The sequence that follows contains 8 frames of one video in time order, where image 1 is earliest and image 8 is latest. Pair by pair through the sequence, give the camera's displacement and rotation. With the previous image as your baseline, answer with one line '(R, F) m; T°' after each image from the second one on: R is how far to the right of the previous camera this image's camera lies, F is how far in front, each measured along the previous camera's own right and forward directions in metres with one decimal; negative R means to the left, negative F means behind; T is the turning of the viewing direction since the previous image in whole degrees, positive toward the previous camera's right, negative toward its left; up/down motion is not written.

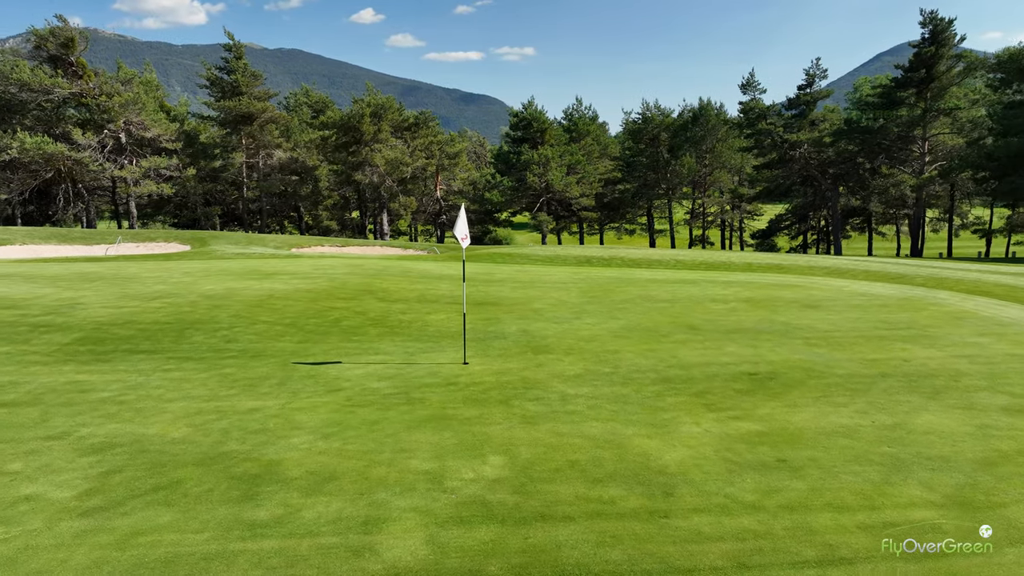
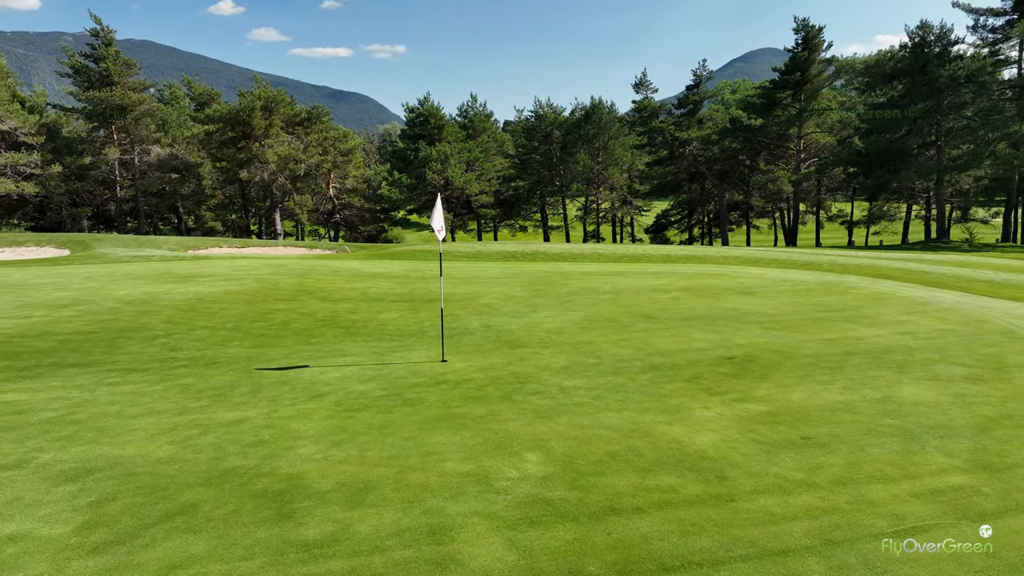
(-1.4, +0.4) m; +9°
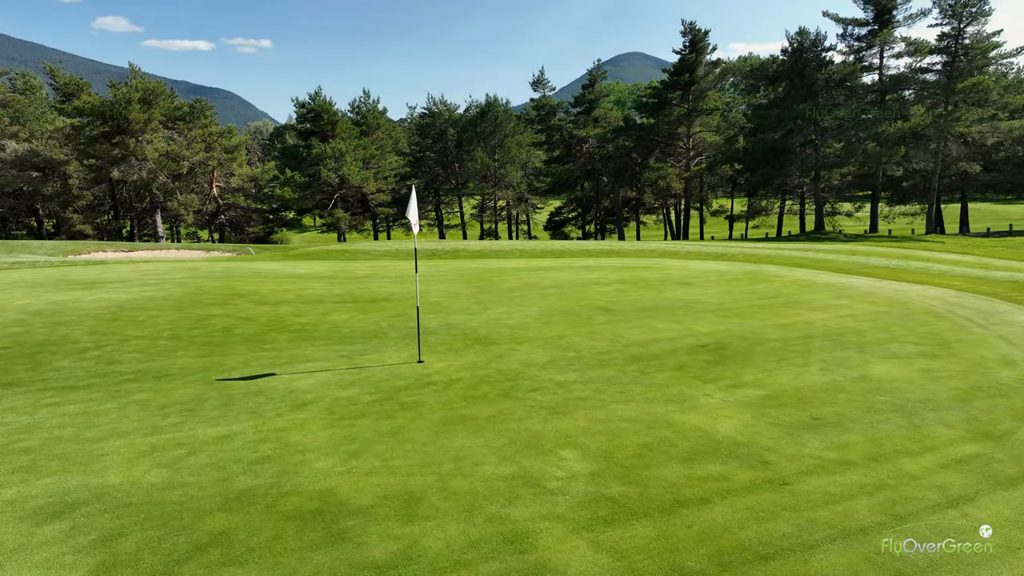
(-1.3, +0.4) m; +9°
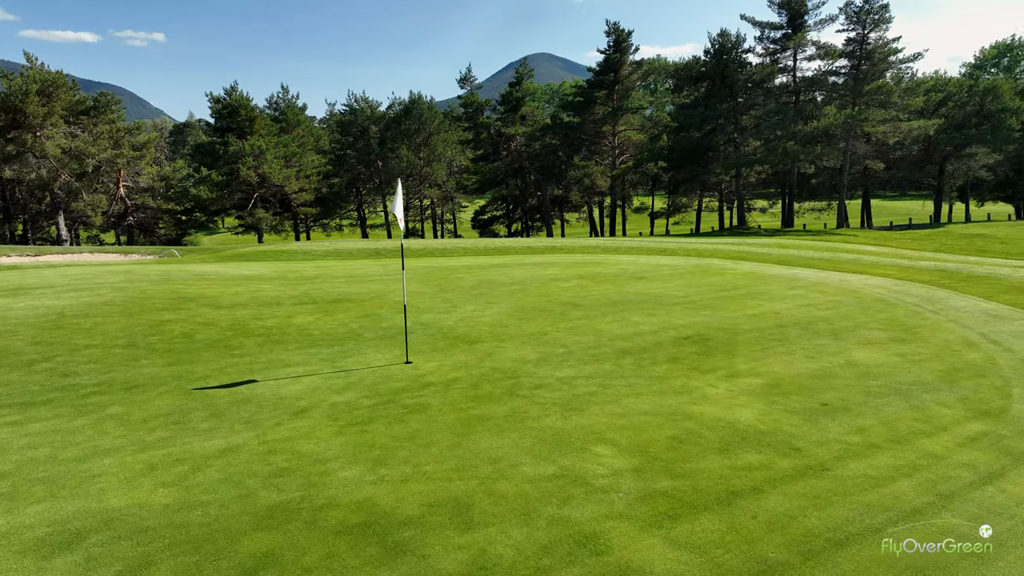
(-1.0, +0.3) m; +7°
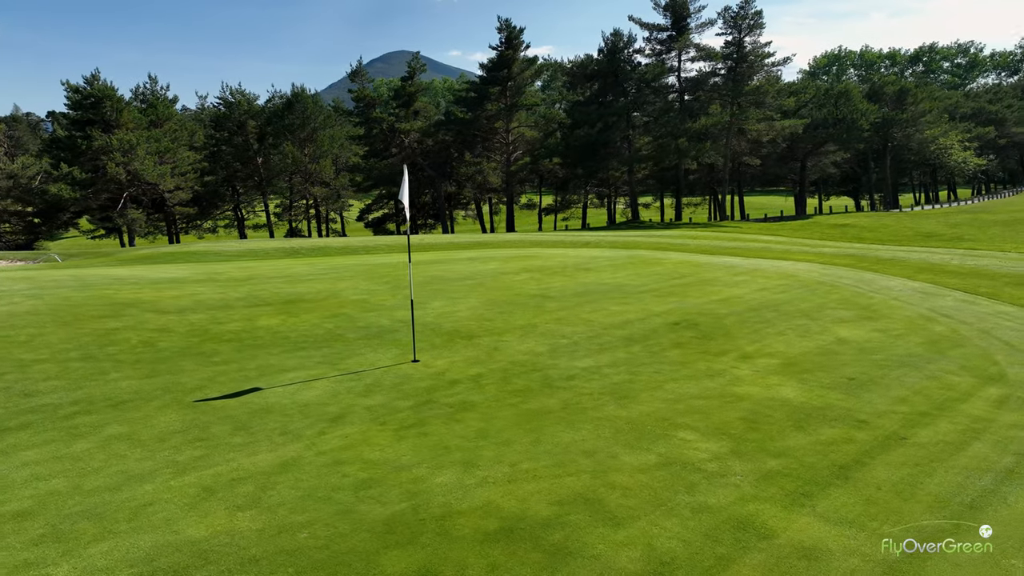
(-1.7, +0.5) m; +10°
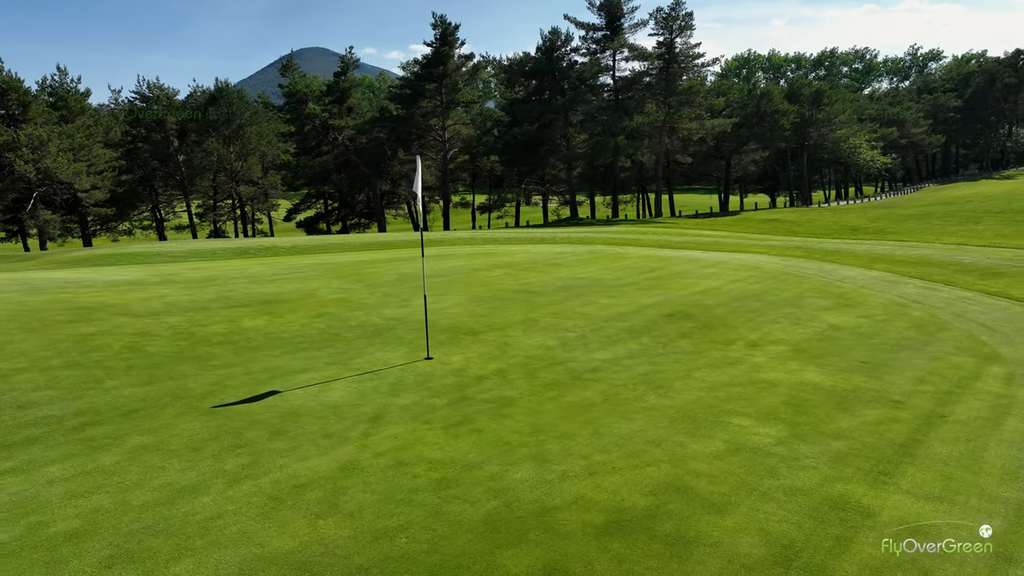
(-1.1, +0.2) m; +6°
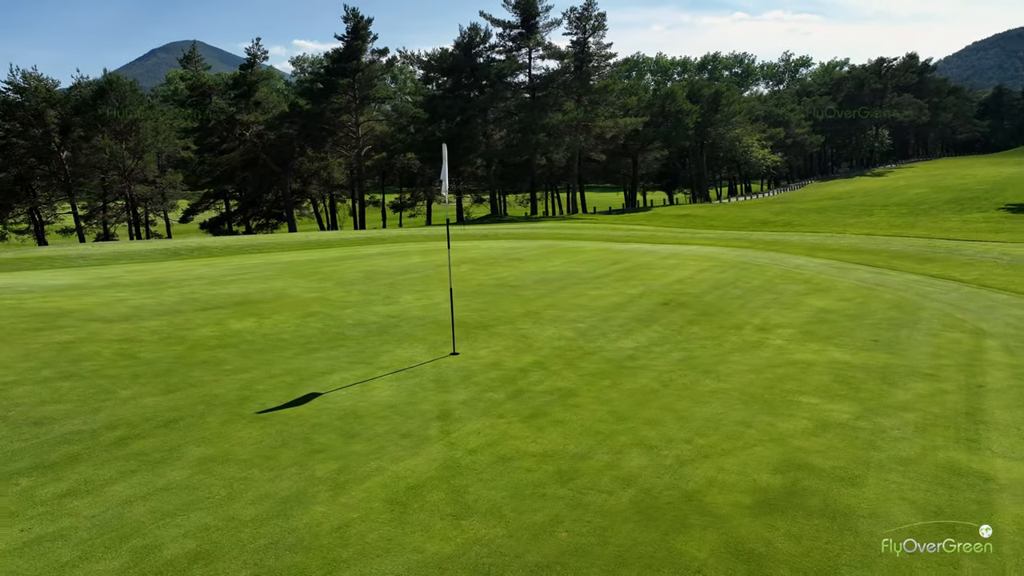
(-1.5, +0.3) m; +8°
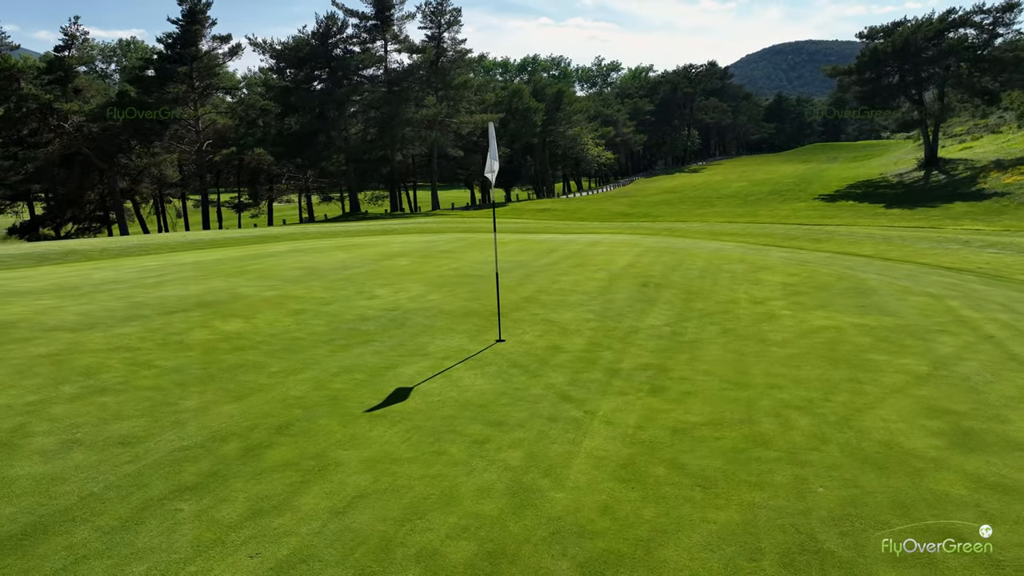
(-2.5, +0.5) m; +14°
